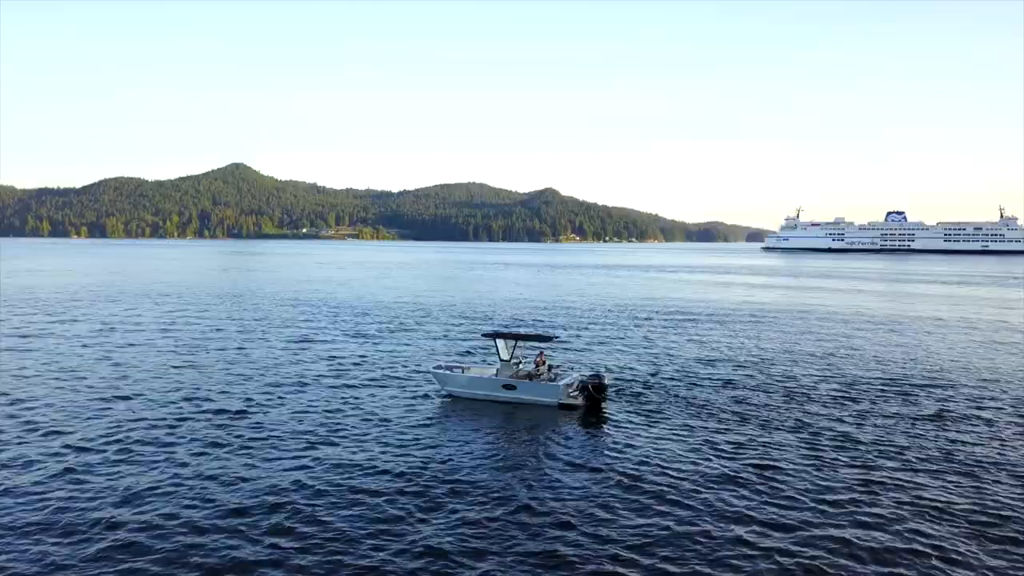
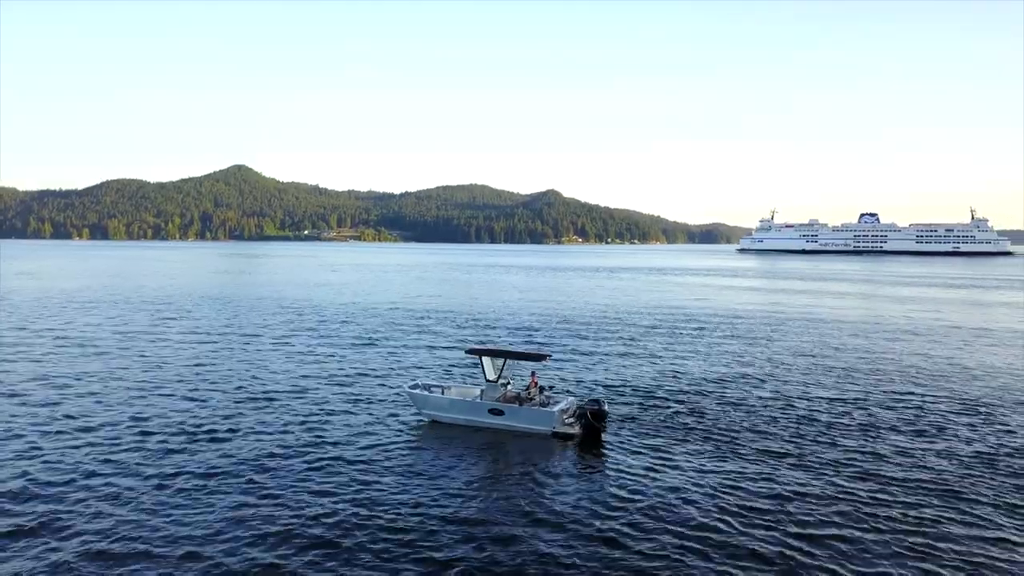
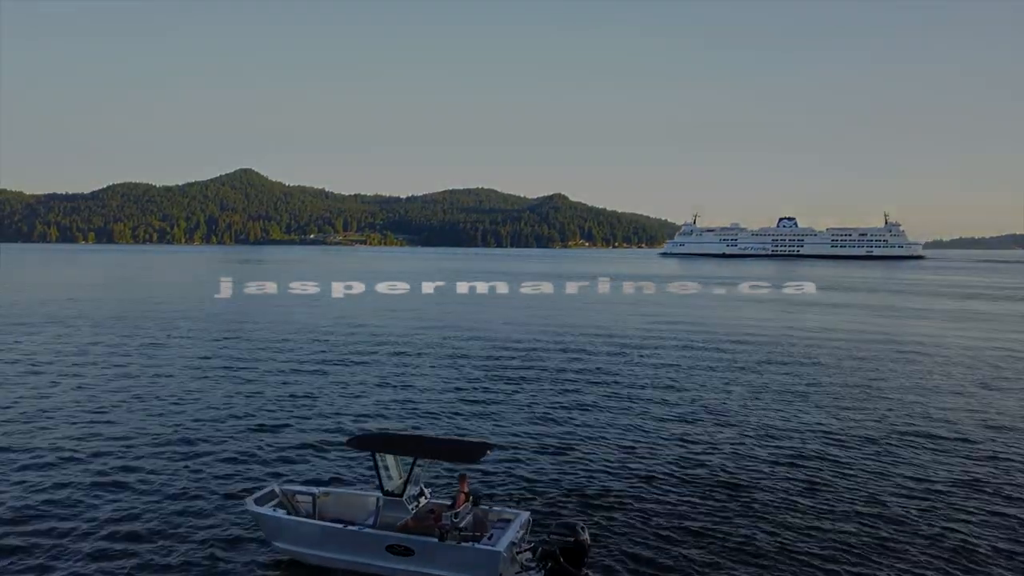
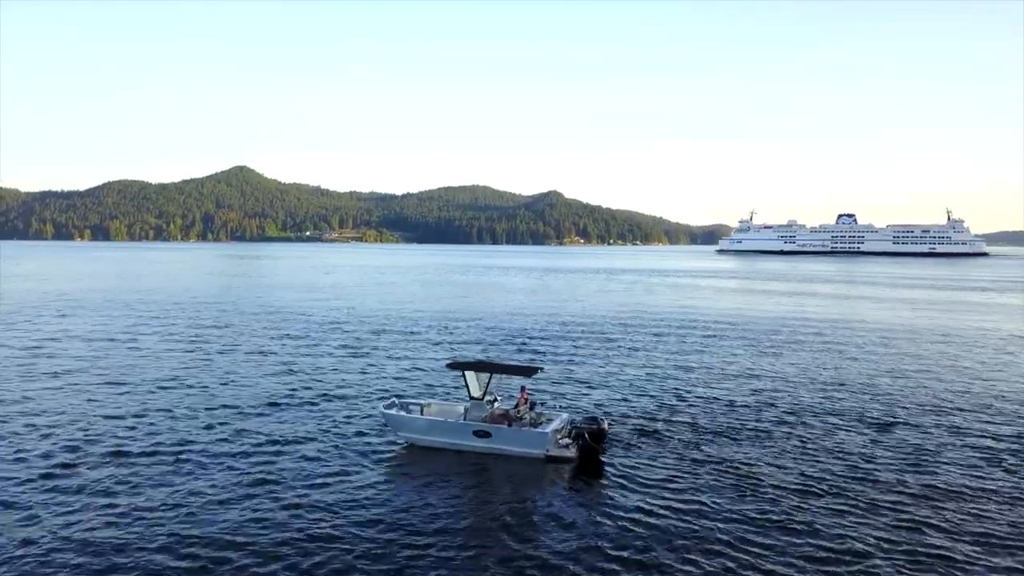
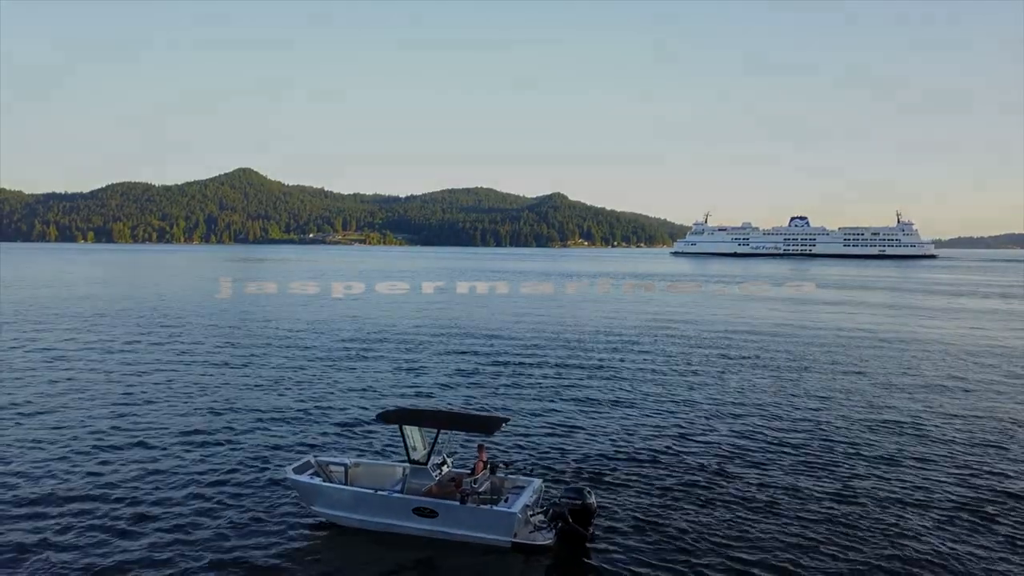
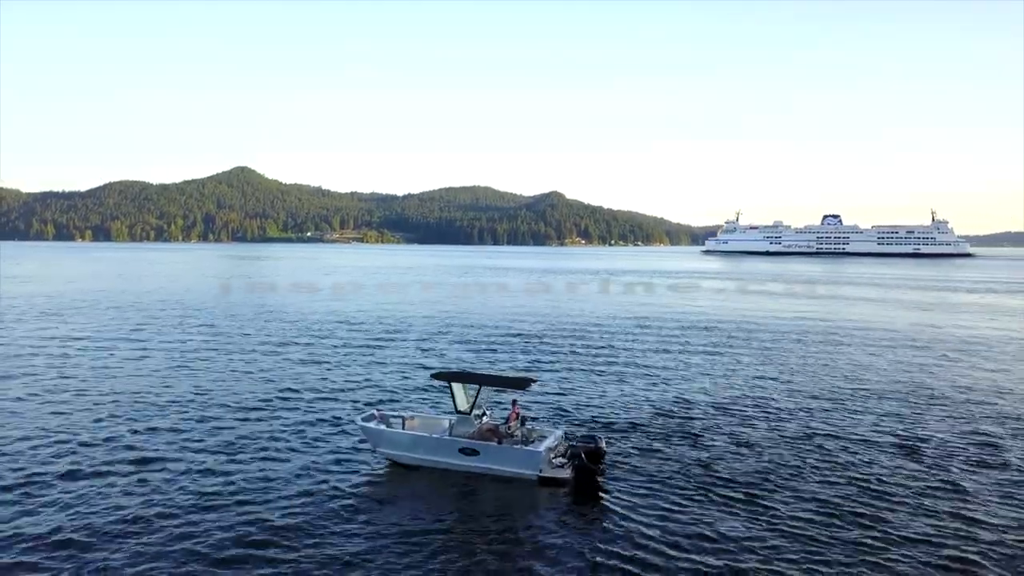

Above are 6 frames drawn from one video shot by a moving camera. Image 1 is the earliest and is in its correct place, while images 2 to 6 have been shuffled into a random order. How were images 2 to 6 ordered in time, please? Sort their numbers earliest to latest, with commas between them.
2, 4, 6, 5, 3
